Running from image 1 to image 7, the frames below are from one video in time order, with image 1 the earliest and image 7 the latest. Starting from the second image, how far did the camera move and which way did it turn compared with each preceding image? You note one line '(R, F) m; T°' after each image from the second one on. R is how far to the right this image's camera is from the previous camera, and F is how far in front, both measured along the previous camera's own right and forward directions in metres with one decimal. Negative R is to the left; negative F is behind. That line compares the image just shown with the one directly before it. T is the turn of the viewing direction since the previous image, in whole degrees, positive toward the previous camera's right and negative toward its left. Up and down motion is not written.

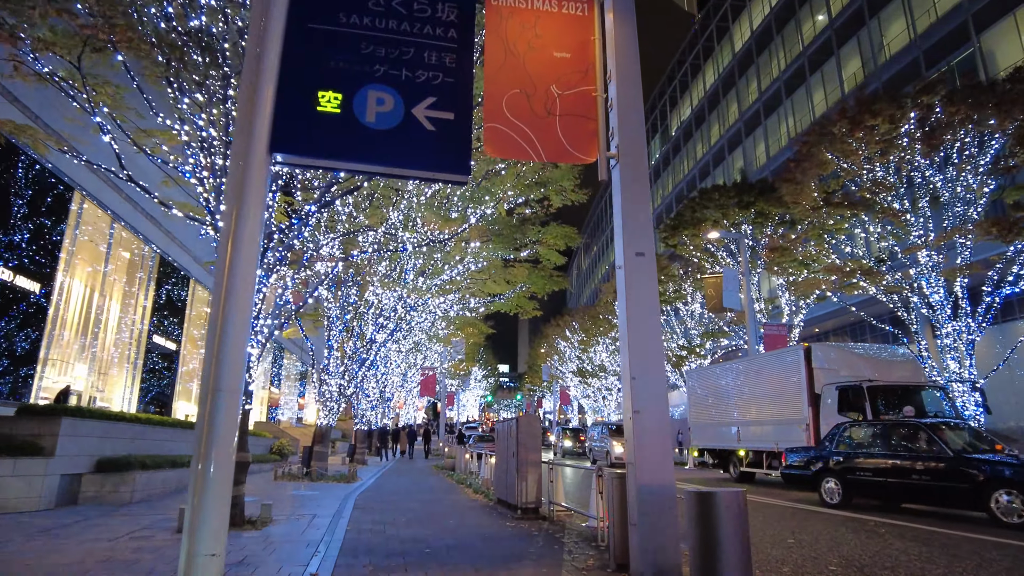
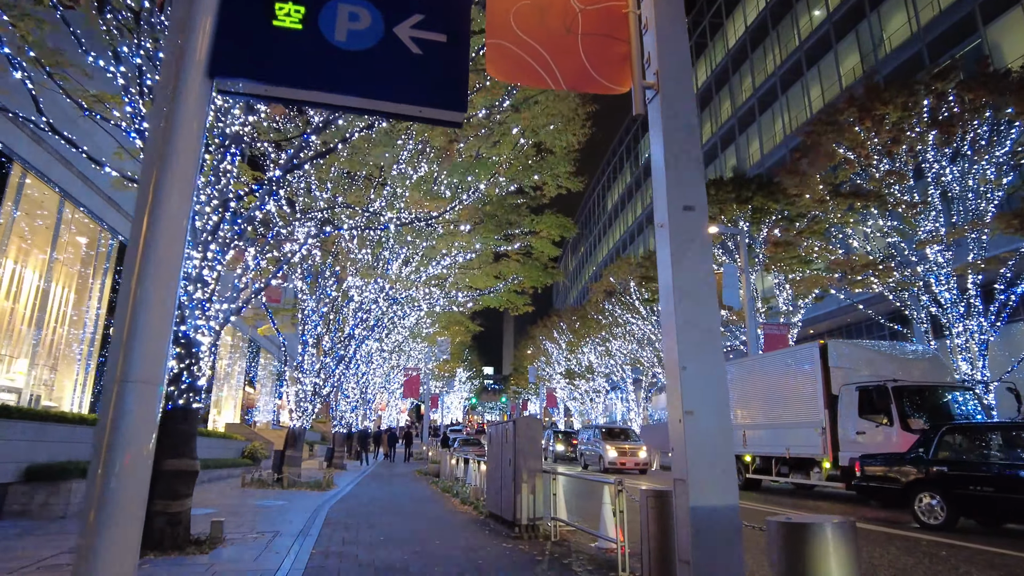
(-0.1, +1.1) m; +1°
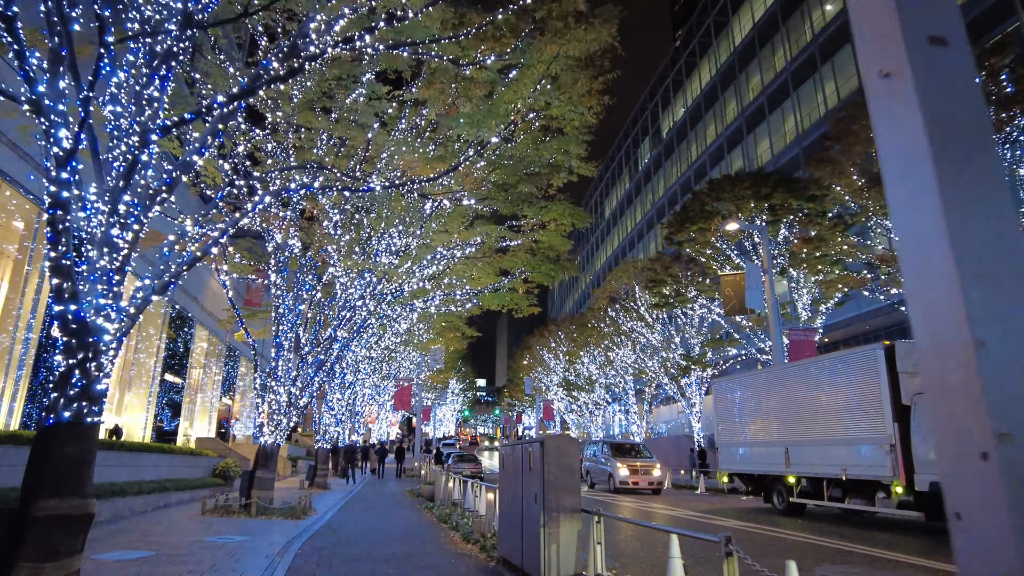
(-0.3, +1.9) m; +1°
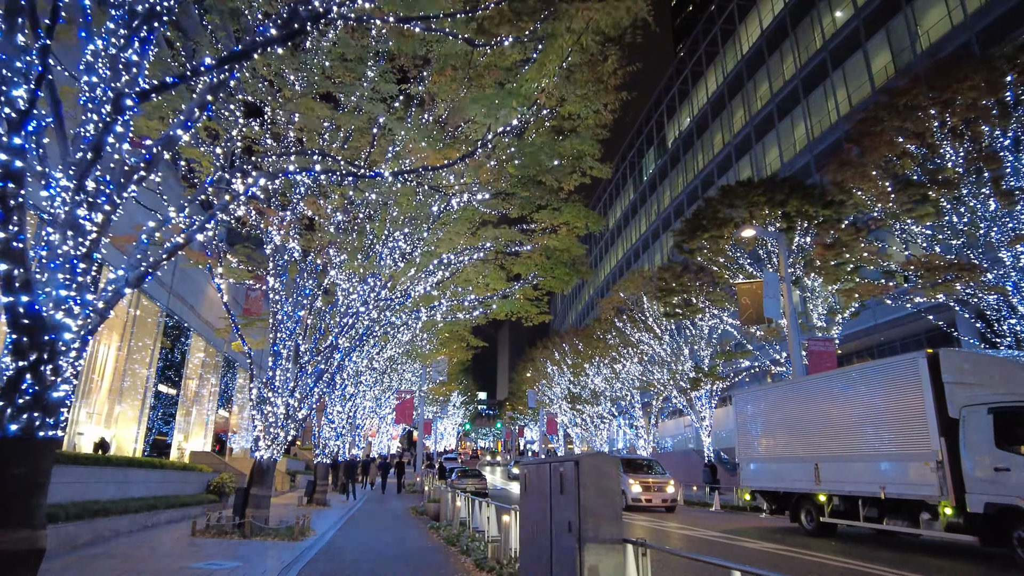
(-0.2, +0.7) m; 0°
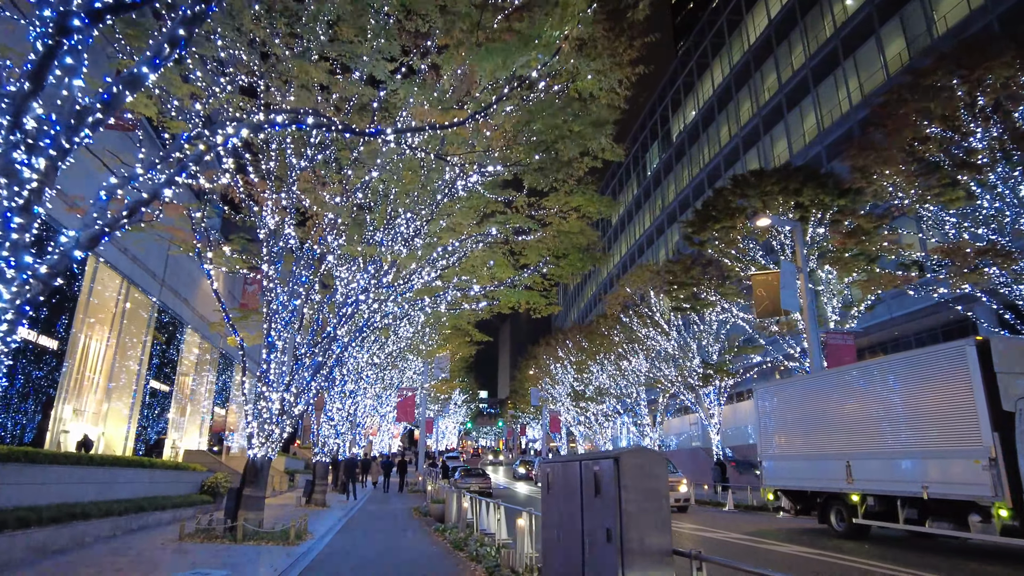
(-0.2, +0.7) m; 0°
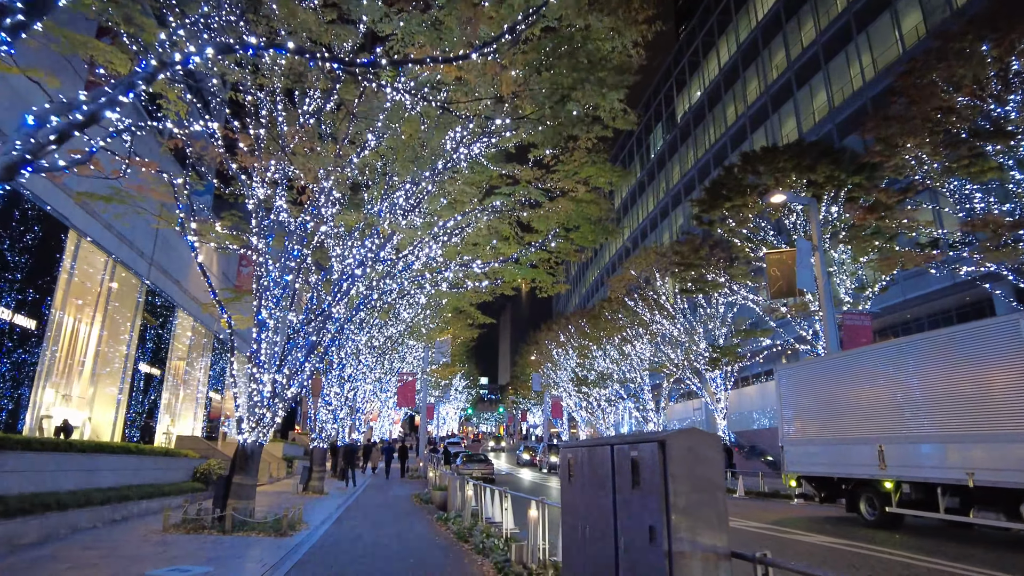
(-0.1, +0.7) m; 0°
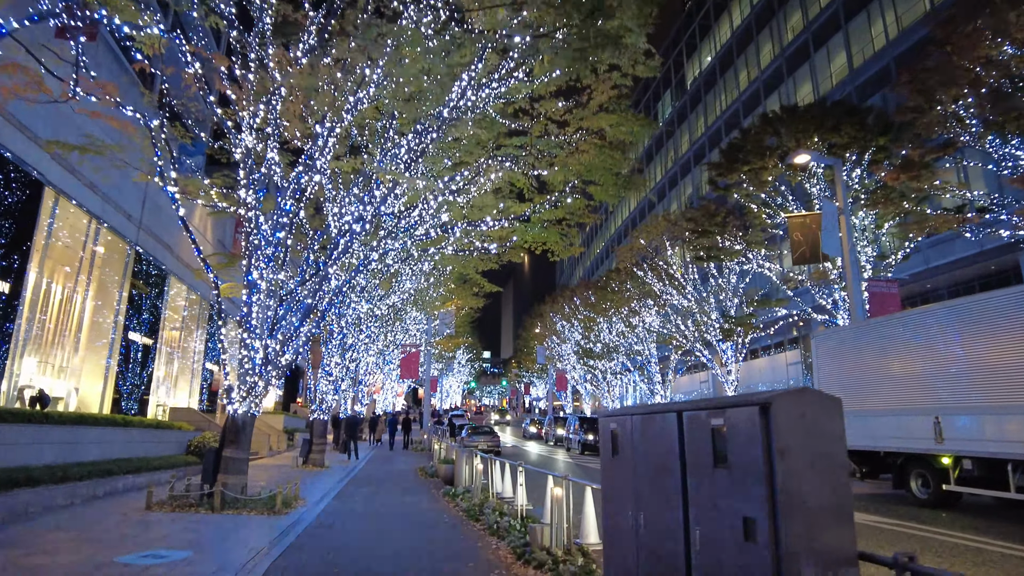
(-0.2, +0.9) m; 0°
